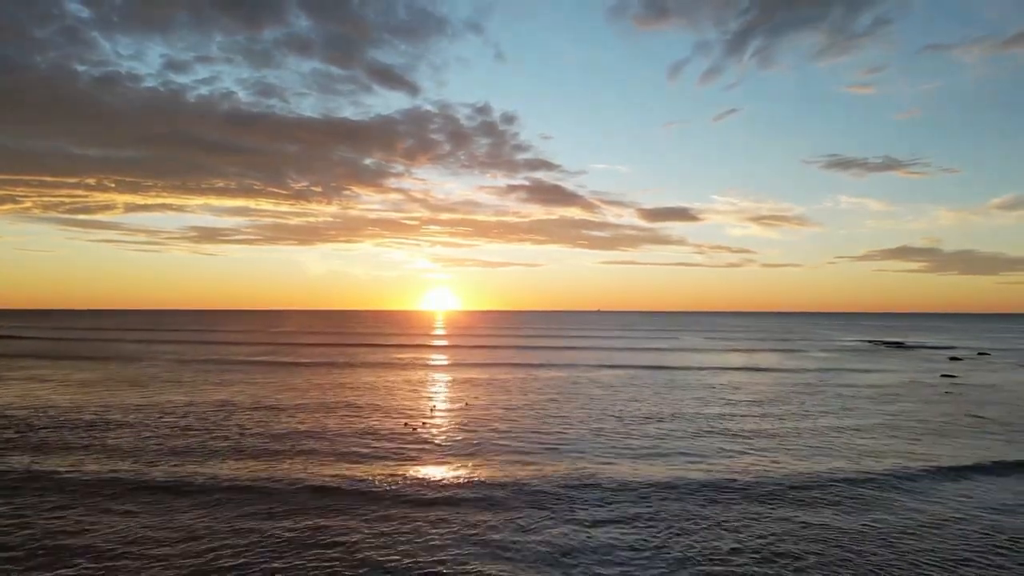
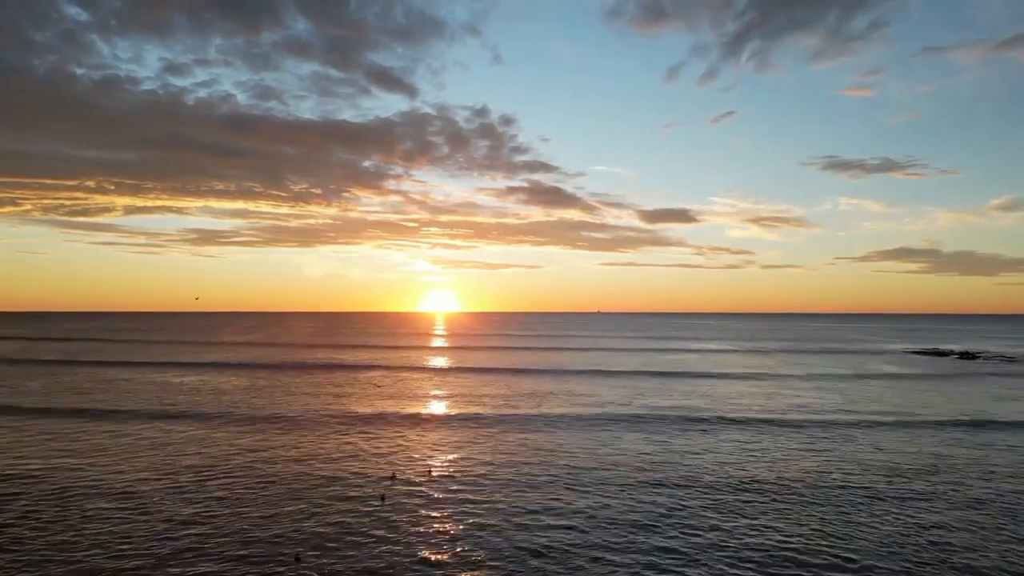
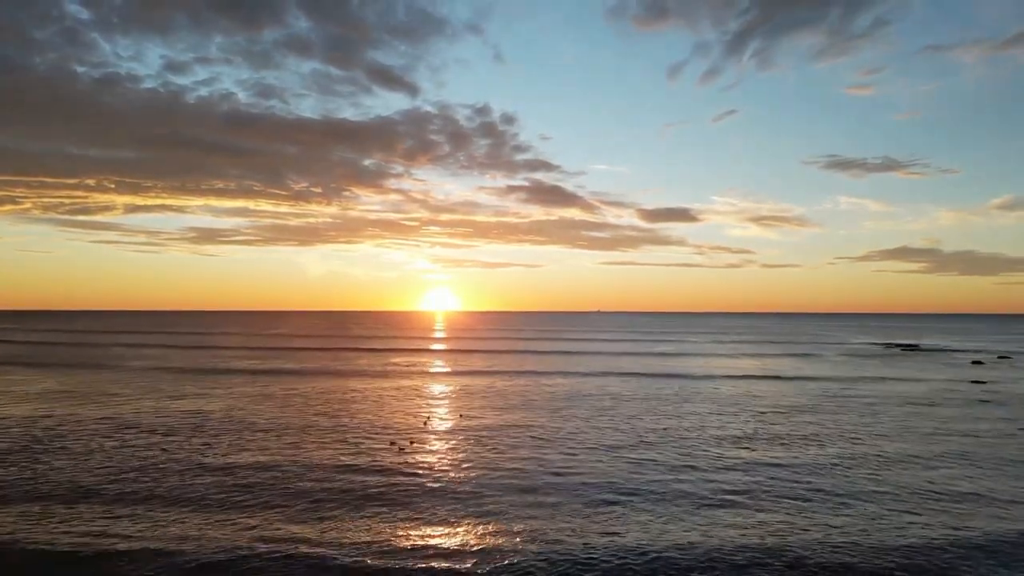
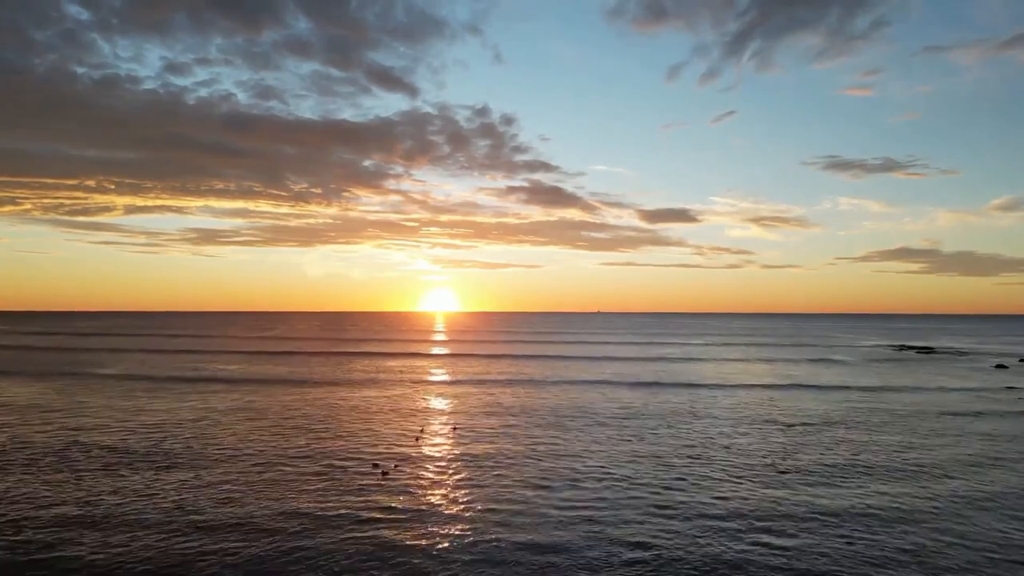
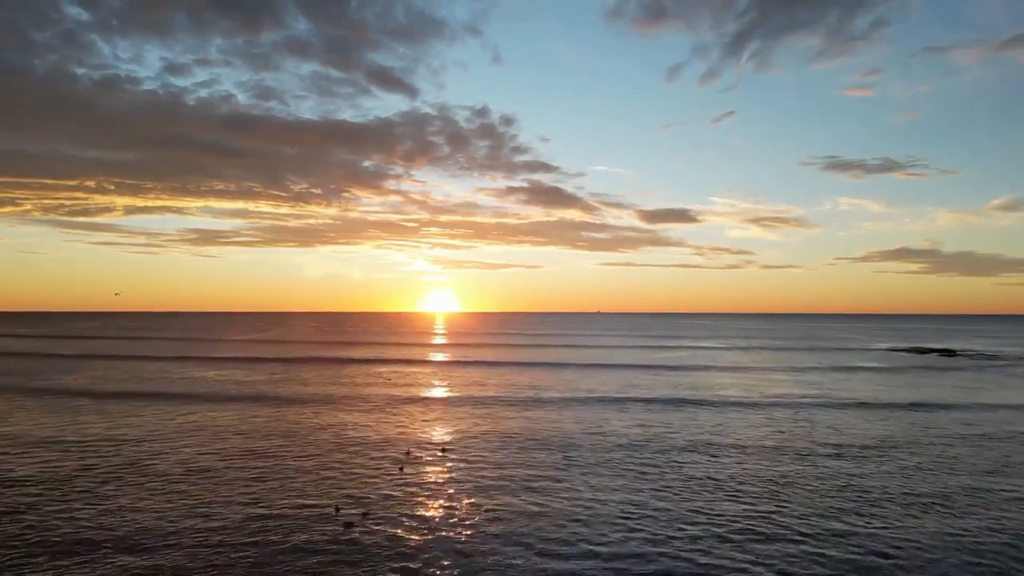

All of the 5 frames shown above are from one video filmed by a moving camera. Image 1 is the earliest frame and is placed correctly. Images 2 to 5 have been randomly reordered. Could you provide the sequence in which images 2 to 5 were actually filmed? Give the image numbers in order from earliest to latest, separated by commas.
3, 4, 5, 2
